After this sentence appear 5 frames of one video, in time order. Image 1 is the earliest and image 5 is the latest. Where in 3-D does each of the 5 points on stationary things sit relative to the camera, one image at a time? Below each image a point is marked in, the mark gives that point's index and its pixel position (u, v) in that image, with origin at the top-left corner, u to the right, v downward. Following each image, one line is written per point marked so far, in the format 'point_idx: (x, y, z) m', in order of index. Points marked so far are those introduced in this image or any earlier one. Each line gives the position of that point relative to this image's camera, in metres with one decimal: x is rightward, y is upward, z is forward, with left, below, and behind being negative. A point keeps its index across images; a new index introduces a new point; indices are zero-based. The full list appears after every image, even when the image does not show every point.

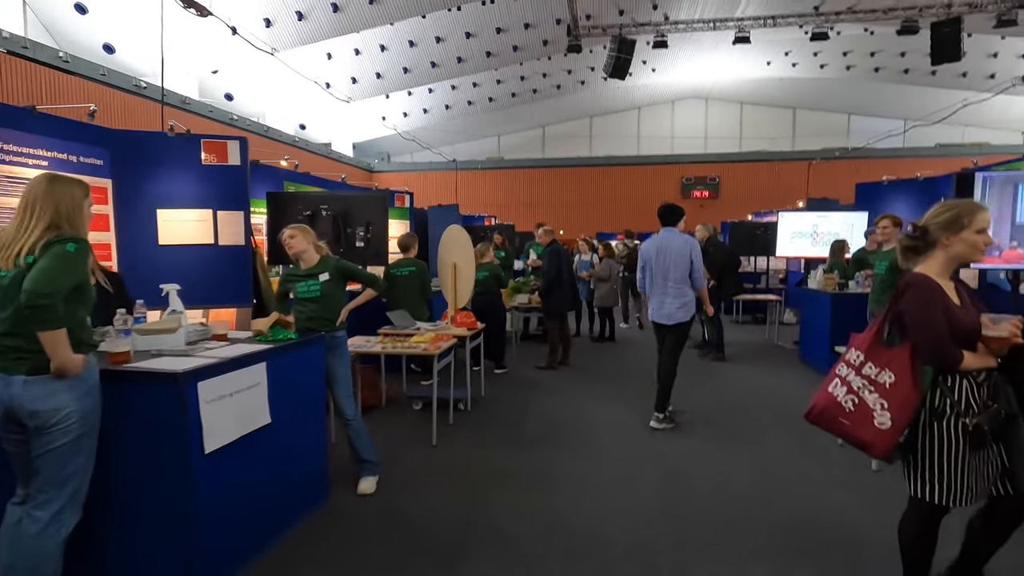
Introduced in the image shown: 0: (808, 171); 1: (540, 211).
0: (+10.0, +3.8, +17.9) m
1: (+1.0, +2.8, +19.7) m
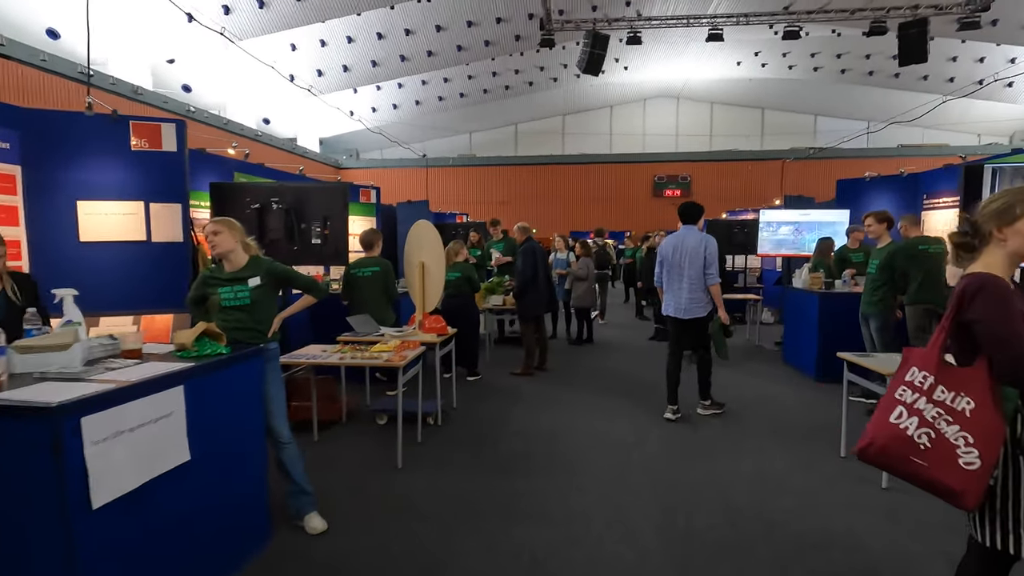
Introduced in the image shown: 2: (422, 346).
0: (+9.1, +3.9, +18.1) m
1: (+0.1, +2.8, +19.4) m
2: (-0.6, -0.4, +3.4) m
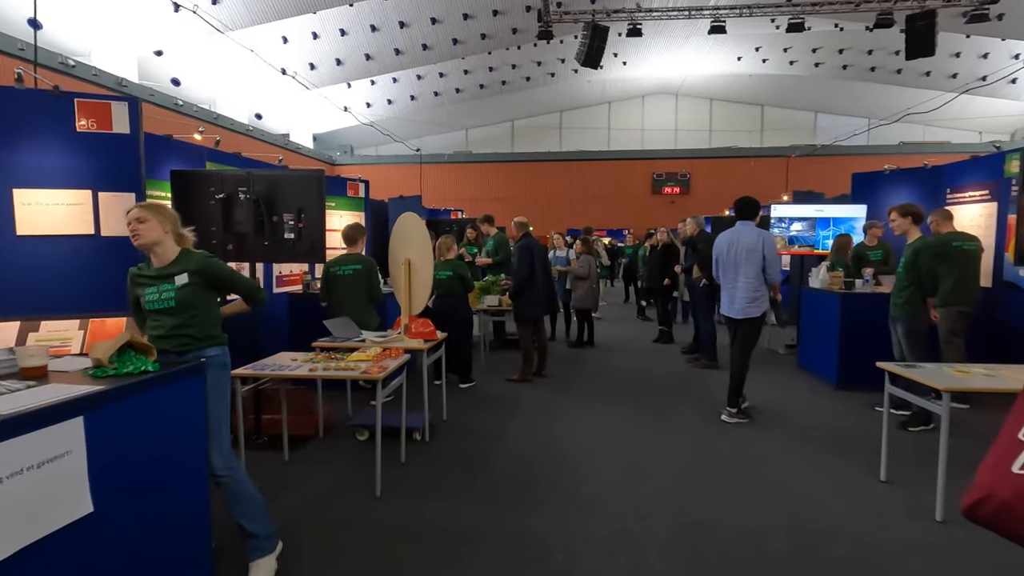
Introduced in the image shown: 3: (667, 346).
0: (+9.0, +3.9, +17.7) m
1: (-0.1, +2.9, +19.0) m
2: (-0.6, -0.4, +3.0) m
3: (+1.9, -0.7, +6.6) m
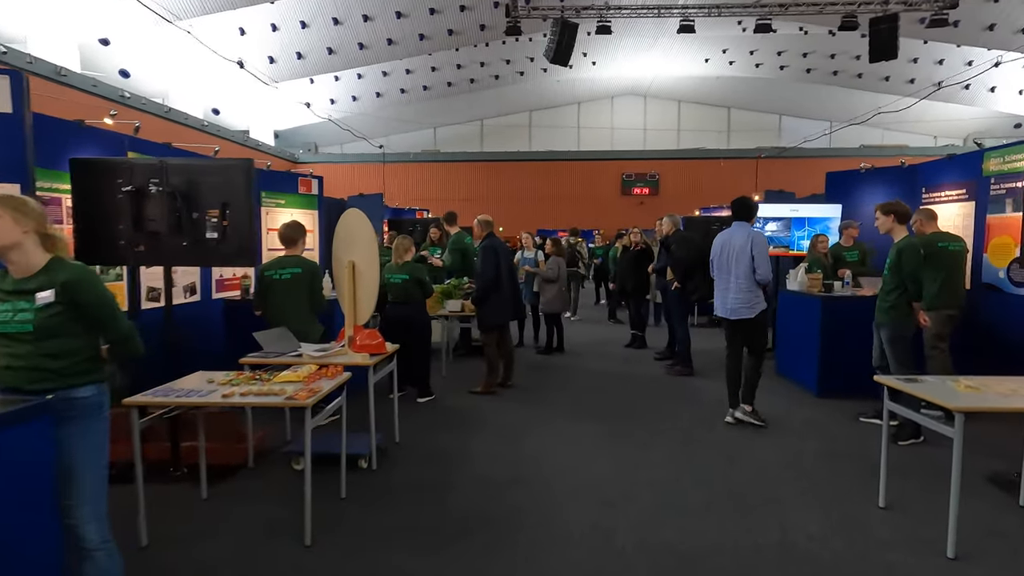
0: (+8.0, +3.9, +17.8) m
1: (-1.1, +2.8, +18.6) m
2: (-0.8, -0.4, +2.6) m
3: (+1.5, -0.7, +6.4) m
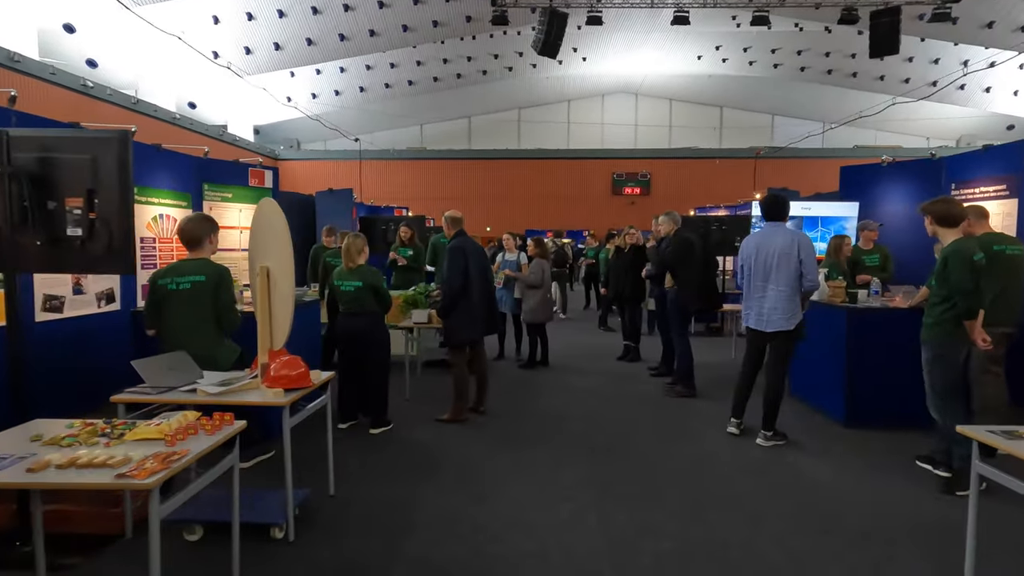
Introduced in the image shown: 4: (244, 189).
0: (+7.6, +3.8, +17.3) m
1: (-1.6, +2.8, +17.9) m
2: (-0.9, -0.5, +1.9) m
3: (+1.3, -0.8, +5.7) m
4: (-2.7, +1.0, +5.5) m
